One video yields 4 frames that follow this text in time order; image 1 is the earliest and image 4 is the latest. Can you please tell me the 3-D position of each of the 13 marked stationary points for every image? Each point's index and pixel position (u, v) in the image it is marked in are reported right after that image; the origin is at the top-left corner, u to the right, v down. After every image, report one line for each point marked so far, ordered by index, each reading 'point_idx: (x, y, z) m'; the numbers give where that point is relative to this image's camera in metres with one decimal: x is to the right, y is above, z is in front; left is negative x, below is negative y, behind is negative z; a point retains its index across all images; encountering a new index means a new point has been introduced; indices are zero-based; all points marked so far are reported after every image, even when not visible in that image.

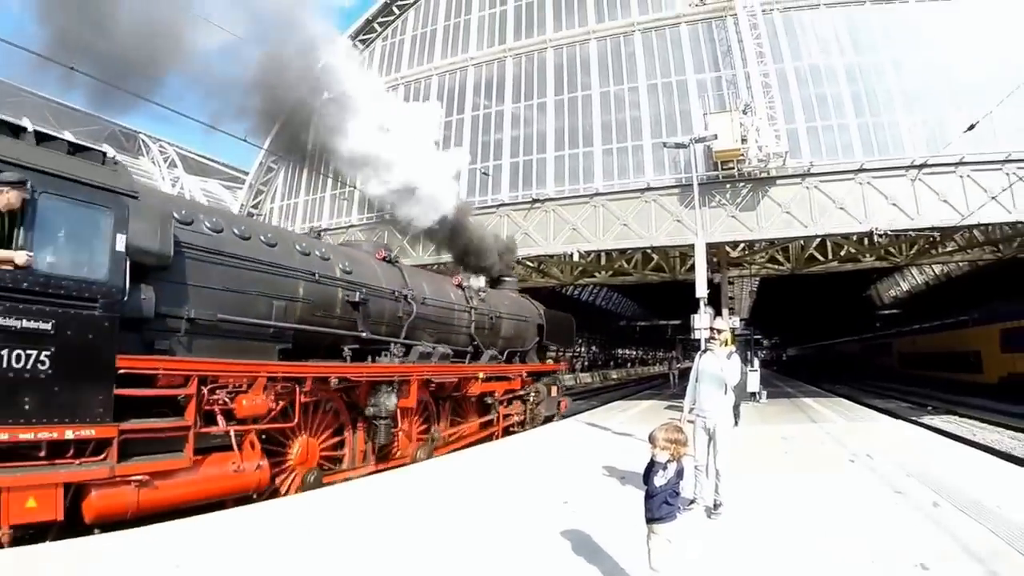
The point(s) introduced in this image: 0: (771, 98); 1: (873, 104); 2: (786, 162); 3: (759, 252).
0: (+8.2, +6.0, +19.5) m
1: (+11.3, +5.7, +19.3) m
2: (+8.0, +3.7, +18.0) m
3: (+7.9, +1.2, +19.9) m
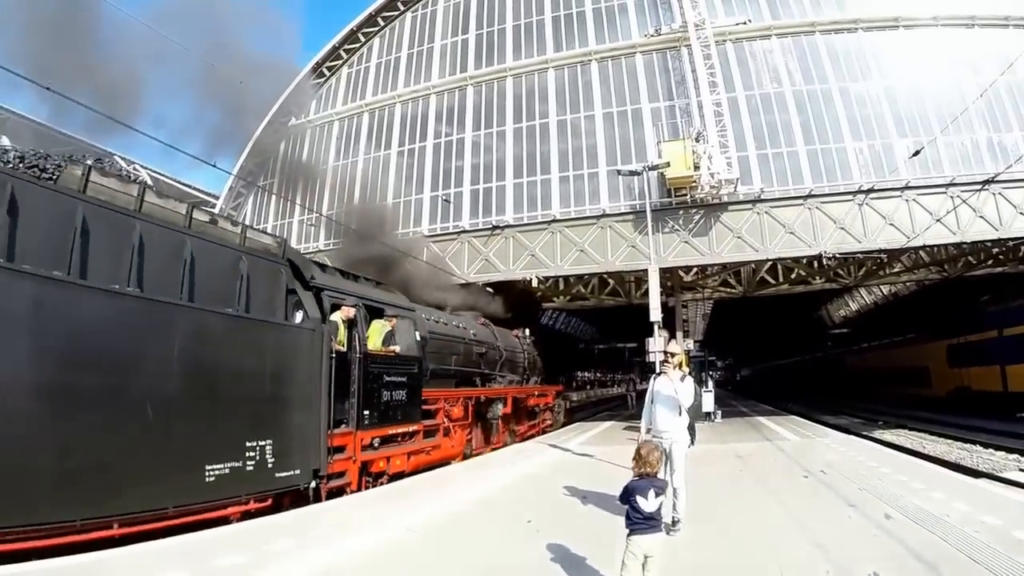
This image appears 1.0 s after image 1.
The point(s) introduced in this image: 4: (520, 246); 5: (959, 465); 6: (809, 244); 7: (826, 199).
0: (+7.0, +5.4, +20.0) m
1: (+10.1, +5.2, +19.8) m
2: (+6.8, +3.1, +18.5) m
3: (+6.8, +0.6, +20.4) m
4: (+0.7, +1.6, +20.2) m
5: (+10.9, -4.4, +15.2) m
6: (+8.7, +1.4, +18.0) m
7: (+9.3, +2.7, +18.1) m
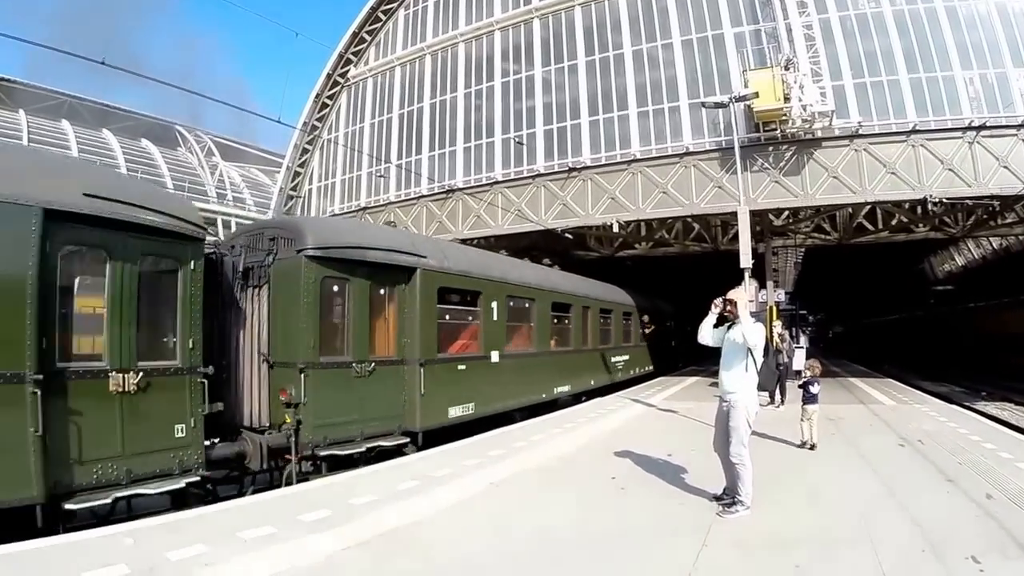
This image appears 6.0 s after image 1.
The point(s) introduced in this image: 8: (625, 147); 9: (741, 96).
0: (+8.9, +6.6, +18.4) m
1: (+12.0, +6.4, +18.1) m
2: (+8.7, +4.3, +17.0) m
3: (+8.7, +1.8, +18.9) m
4: (+2.6, +2.9, +19.1) m
5: (+12.5, -3.2, +13.4) m
6: (+10.5, +2.6, +16.4) m
7: (+11.1, +4.0, +16.4) m
8: (+3.4, +4.2, +19.6) m
9: (+5.2, +4.3, +14.0) m
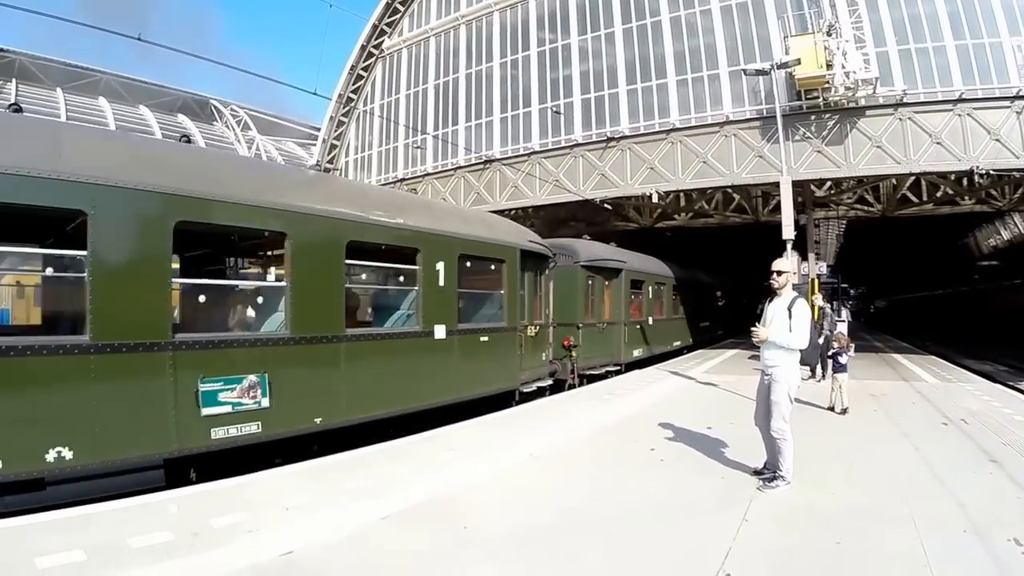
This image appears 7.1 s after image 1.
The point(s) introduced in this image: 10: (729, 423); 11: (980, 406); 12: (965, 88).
0: (+9.9, +7.3, +18.1) m
1: (+13.0, +7.0, +17.7) m
2: (+9.6, +4.9, +16.6) m
3: (+9.7, +2.5, +18.5) m
4: (+3.6, +3.5, +18.9) m
5: (+13.3, -2.6, +13.0) m
6: (+11.4, +3.2, +16.0) m
7: (+12.0, +4.6, +16.0) m
8: (+4.4, +4.9, +19.4) m
9: (+6.0, +4.9, +13.7) m
10: (+4.1, -2.4, +11.3) m
11: (+11.2, -2.7, +14.6) m
12: (+12.1, +5.1, +16.8) m
